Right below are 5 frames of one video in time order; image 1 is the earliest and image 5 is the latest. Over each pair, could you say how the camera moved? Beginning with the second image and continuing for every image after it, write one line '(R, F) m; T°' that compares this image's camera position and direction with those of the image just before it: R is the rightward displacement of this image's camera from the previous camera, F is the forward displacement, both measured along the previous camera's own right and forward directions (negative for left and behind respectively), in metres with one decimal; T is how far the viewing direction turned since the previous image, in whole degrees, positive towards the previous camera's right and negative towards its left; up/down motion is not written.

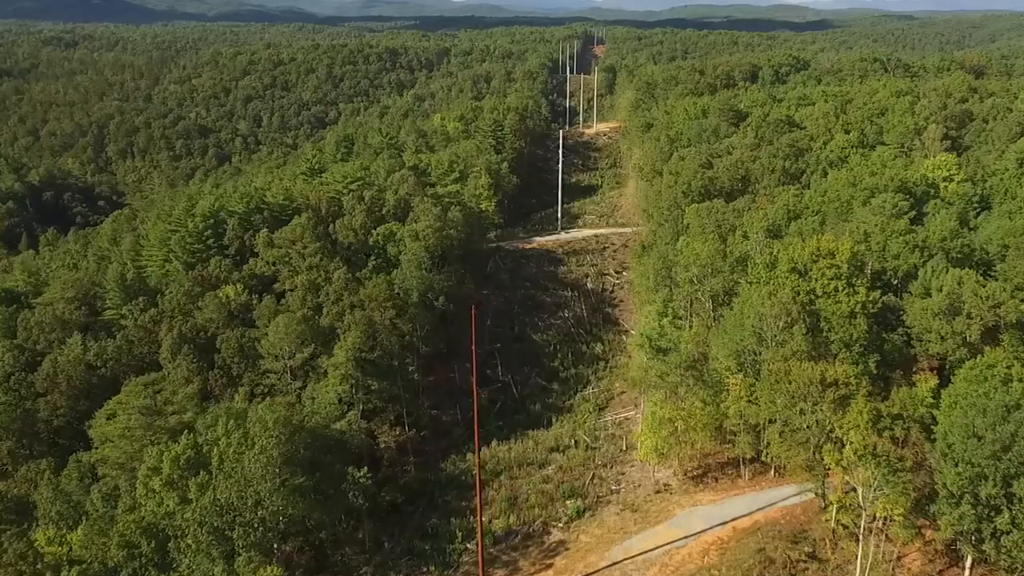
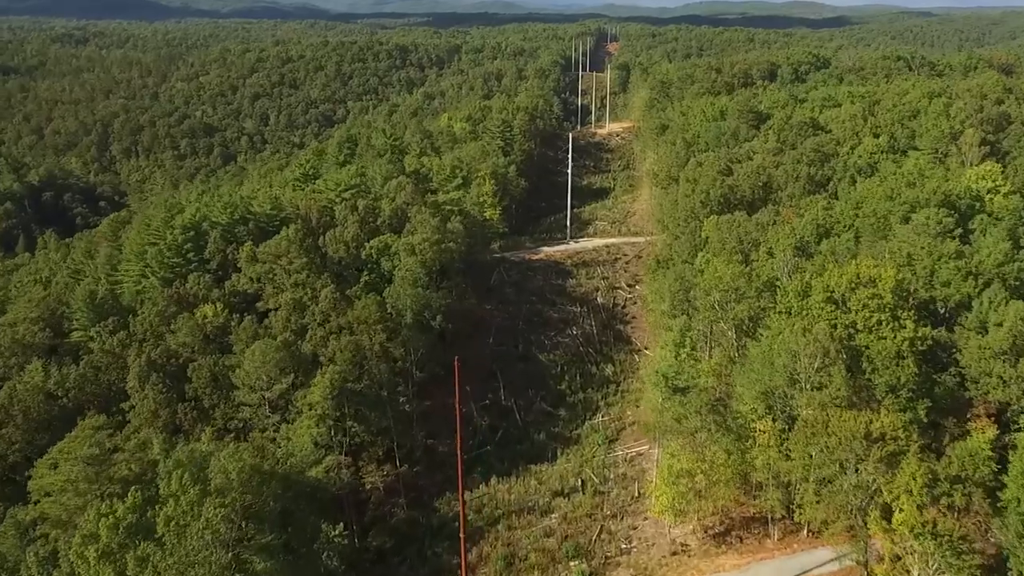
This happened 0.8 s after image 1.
(+0.3, +2.3) m; -1°
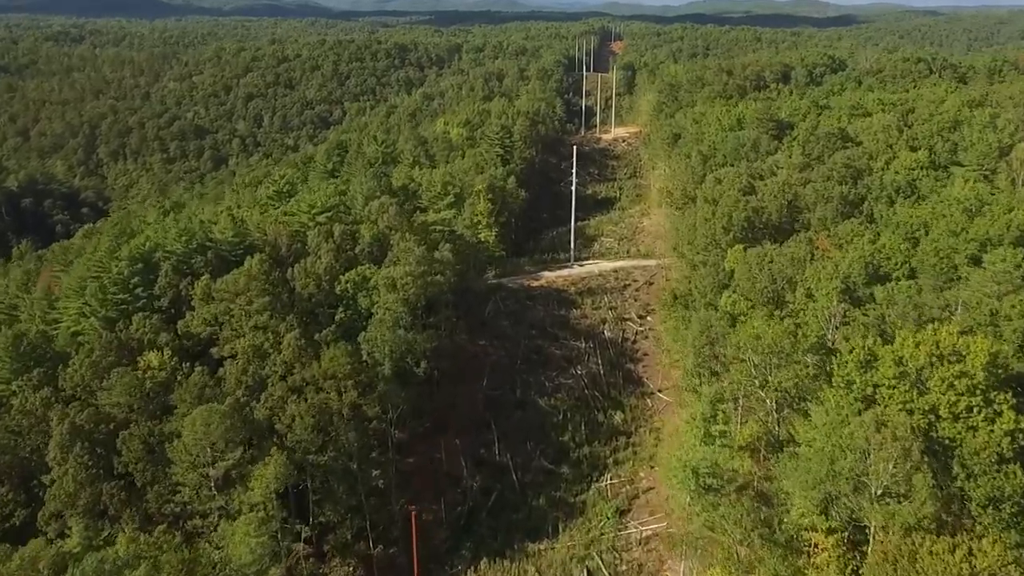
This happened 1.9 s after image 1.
(+0.2, +3.6) m; 0°
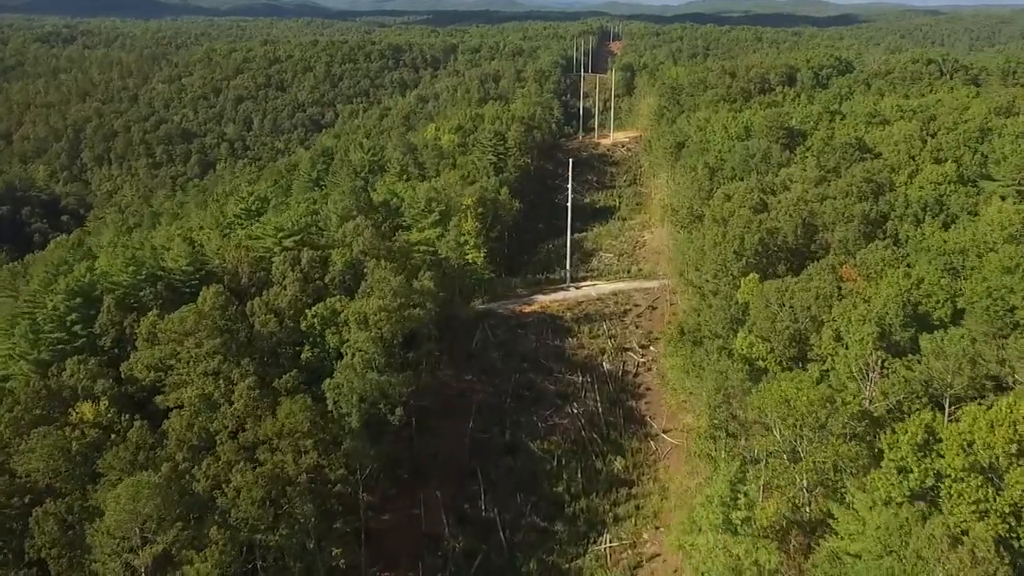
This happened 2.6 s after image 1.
(+0.3, +2.7) m; 0°
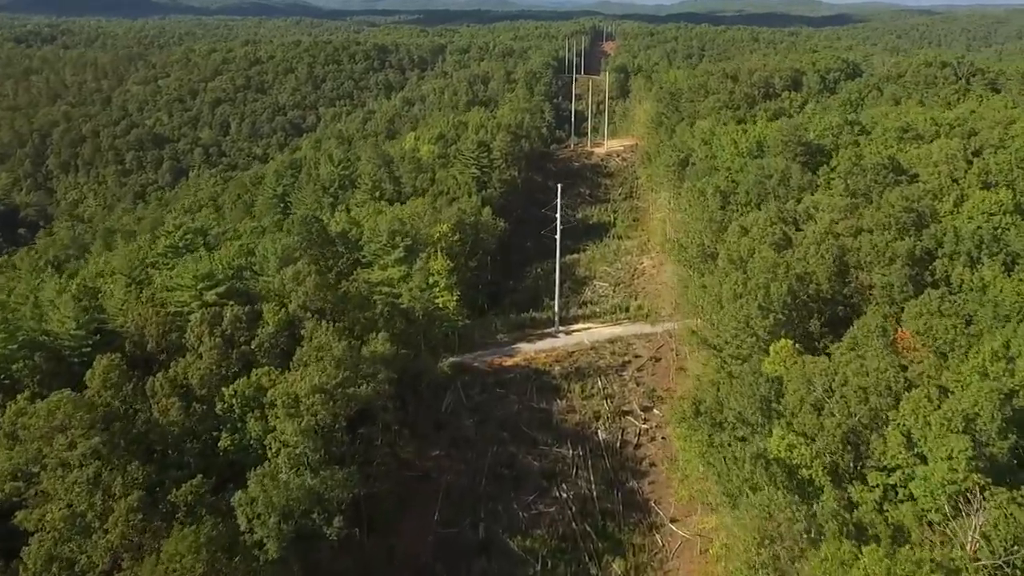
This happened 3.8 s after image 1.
(+0.4, +4.6) m; 0°
